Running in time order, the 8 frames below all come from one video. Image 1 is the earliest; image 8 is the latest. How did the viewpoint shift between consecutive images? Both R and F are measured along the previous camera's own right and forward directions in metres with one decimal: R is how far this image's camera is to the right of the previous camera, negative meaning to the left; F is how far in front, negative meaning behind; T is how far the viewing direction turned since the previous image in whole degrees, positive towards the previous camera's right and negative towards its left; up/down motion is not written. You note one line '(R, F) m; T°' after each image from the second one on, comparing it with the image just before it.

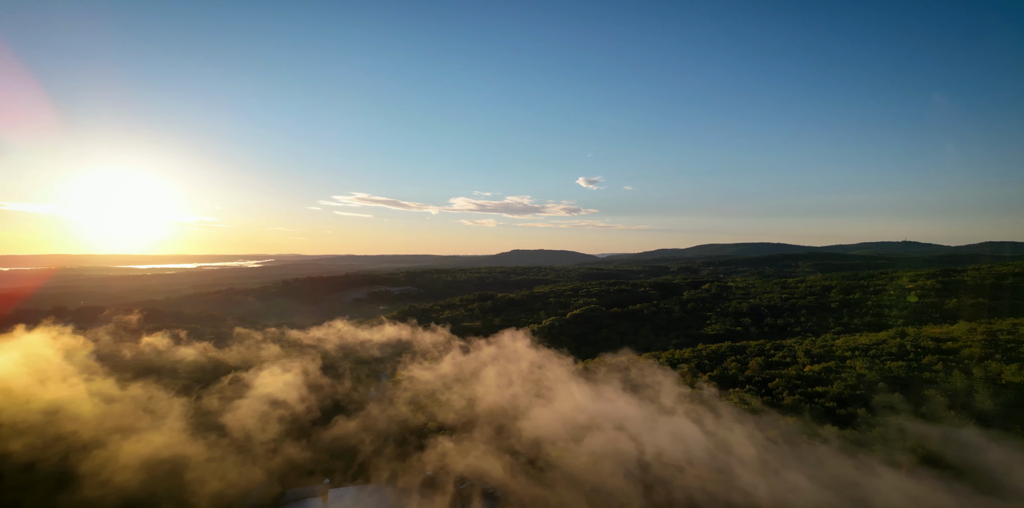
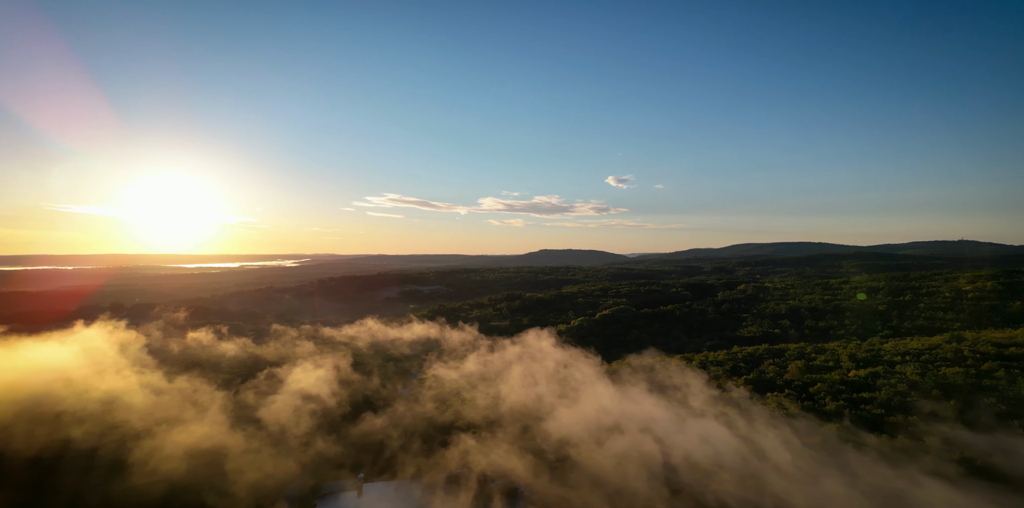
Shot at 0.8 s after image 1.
(+0.1, +0.6) m; -3°
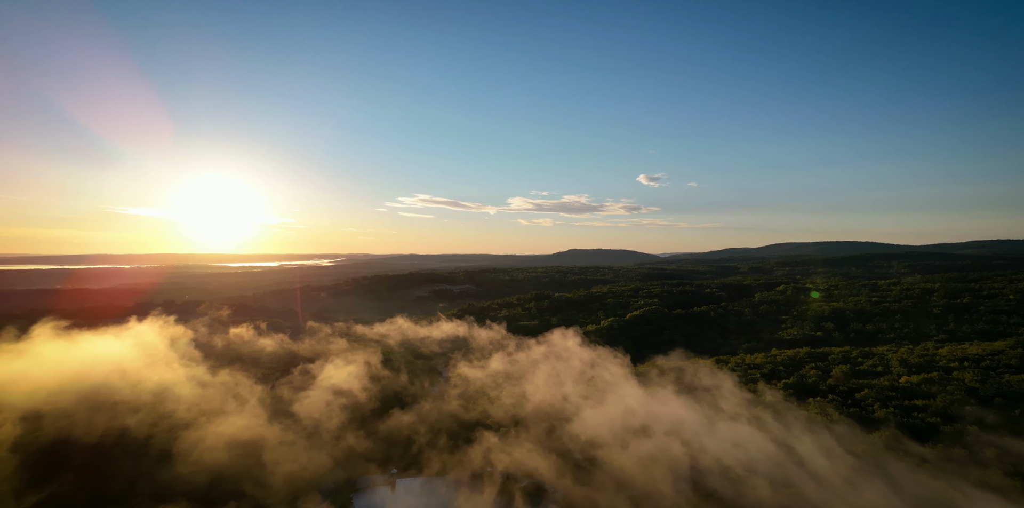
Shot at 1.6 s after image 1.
(+0.2, 0.0) m; -3°
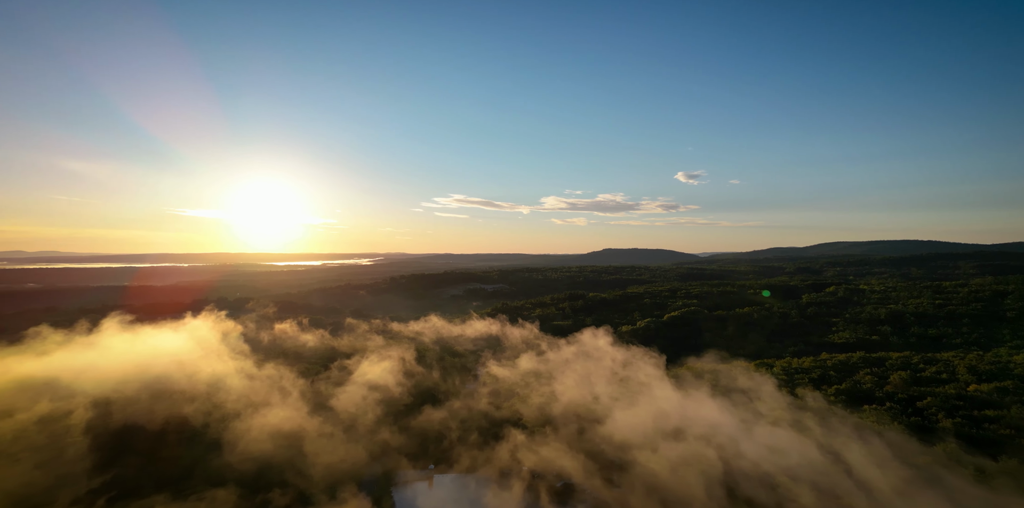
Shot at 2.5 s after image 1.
(+0.2, -0.9) m; -3°
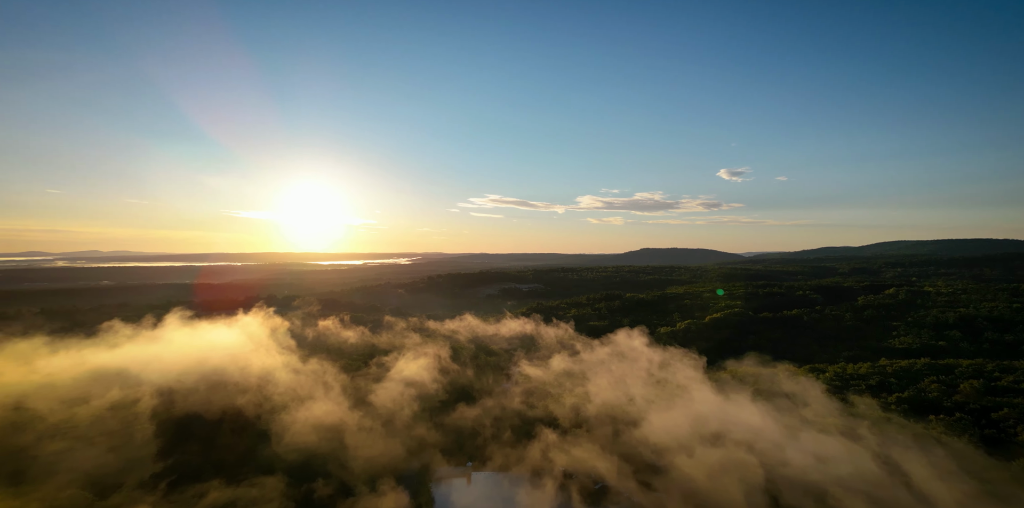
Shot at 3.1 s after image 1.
(0.0, -0.8) m; -3°
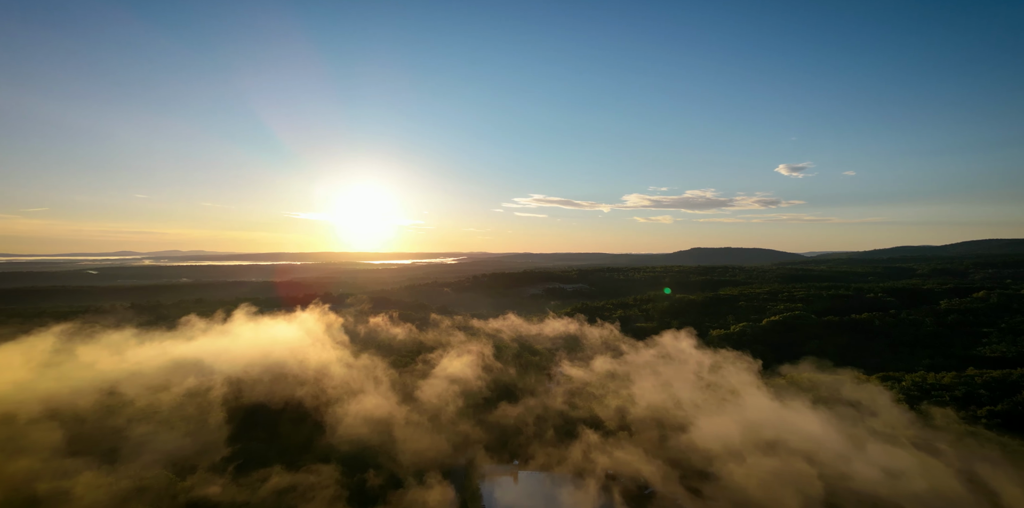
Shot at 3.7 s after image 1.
(0.0, -0.9) m; -4°
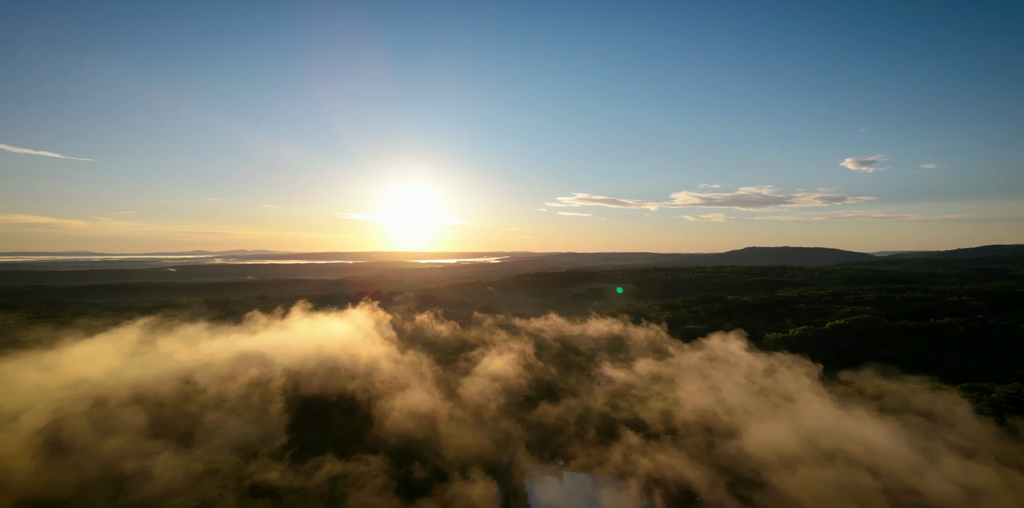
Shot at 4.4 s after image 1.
(+0.1, -0.9) m; -4°
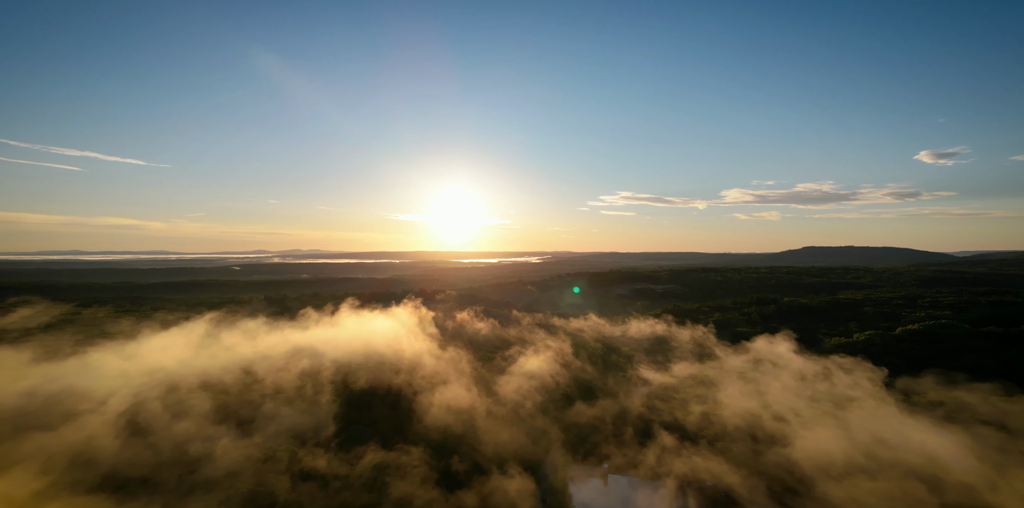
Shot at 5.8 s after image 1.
(+0.3, -1.0) m; -4°
